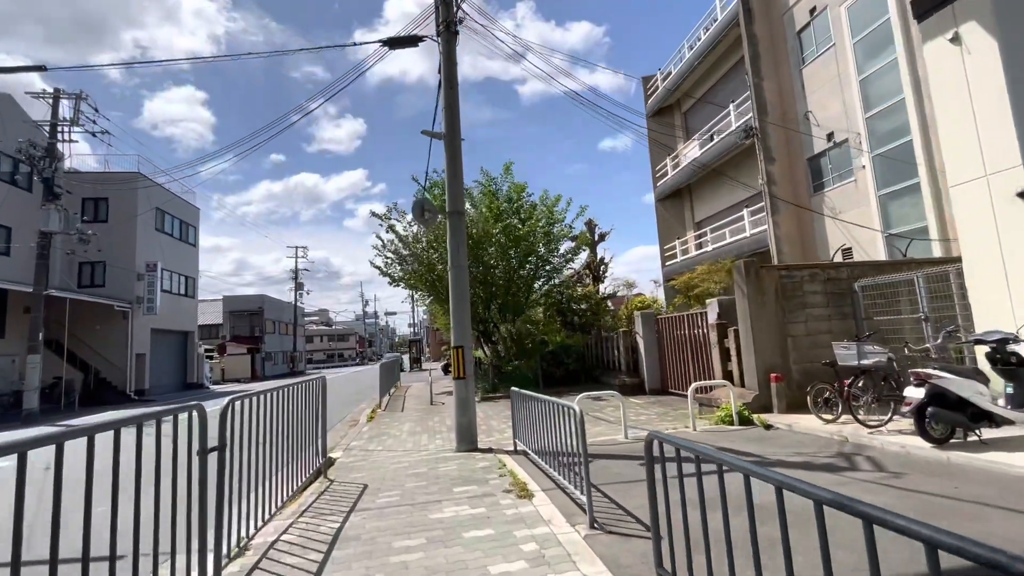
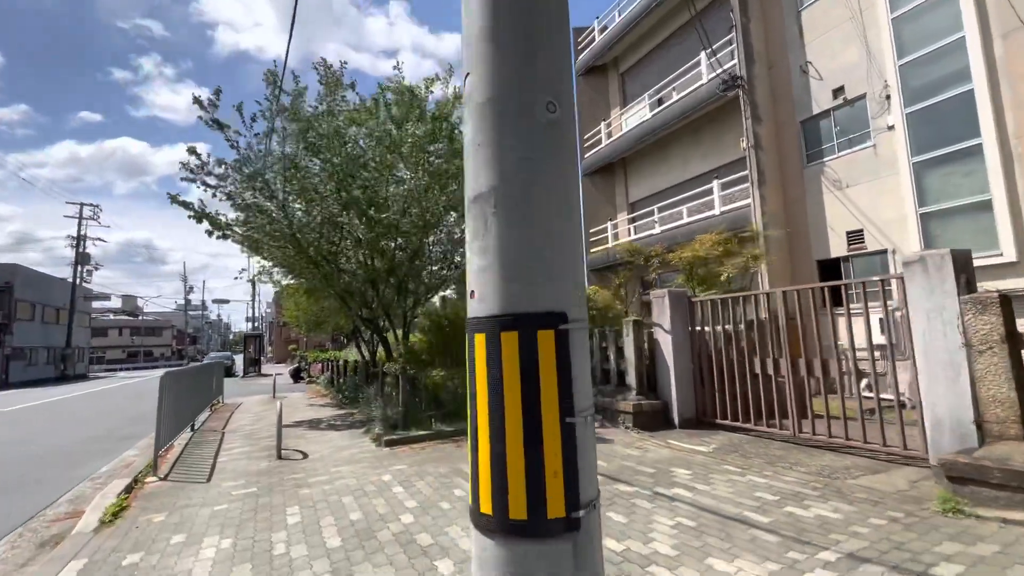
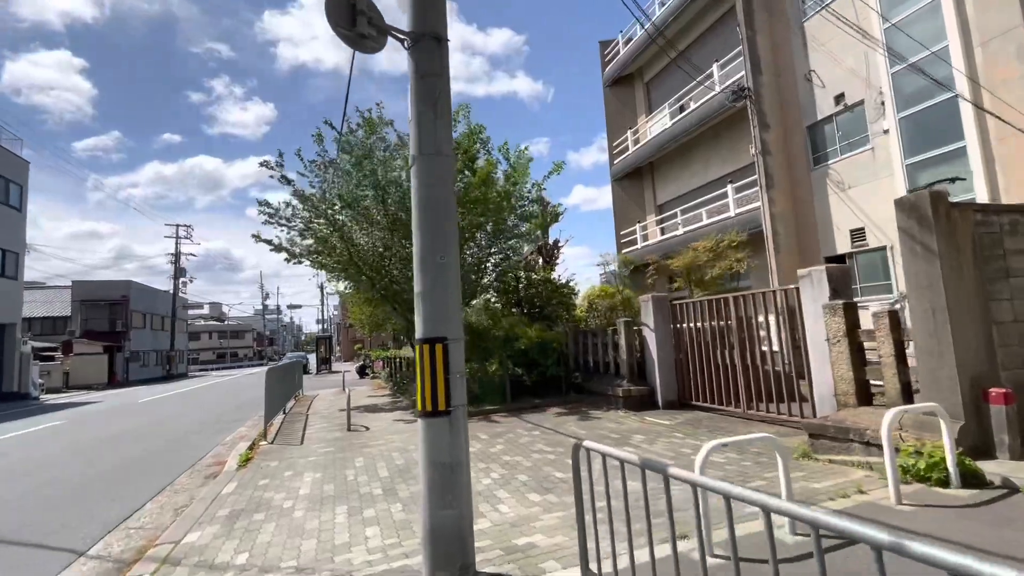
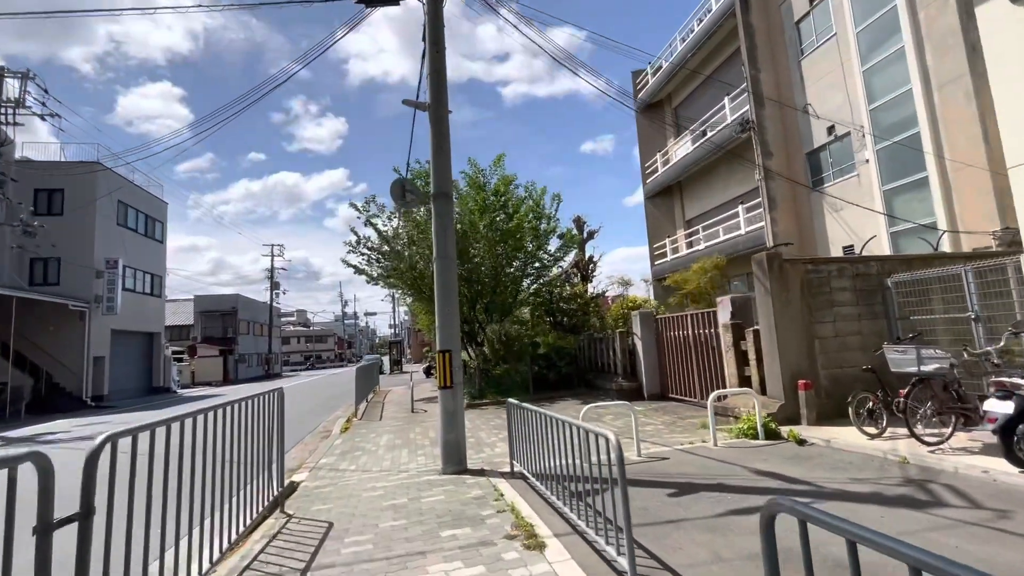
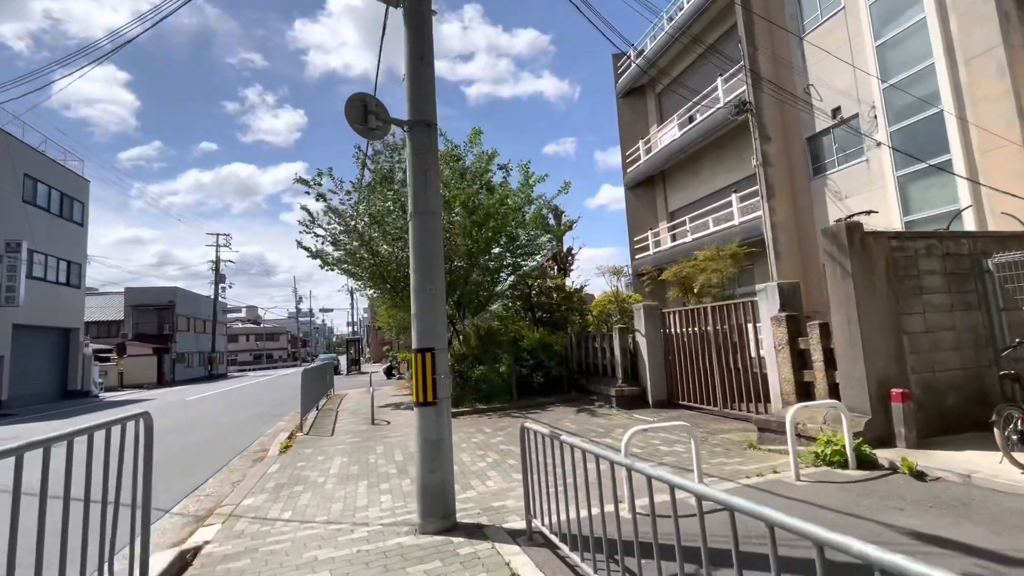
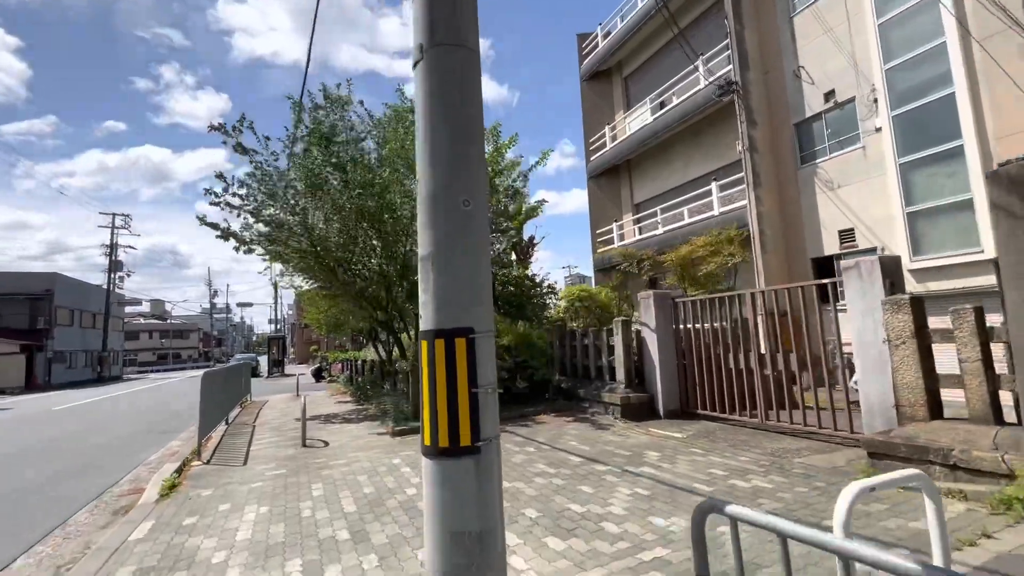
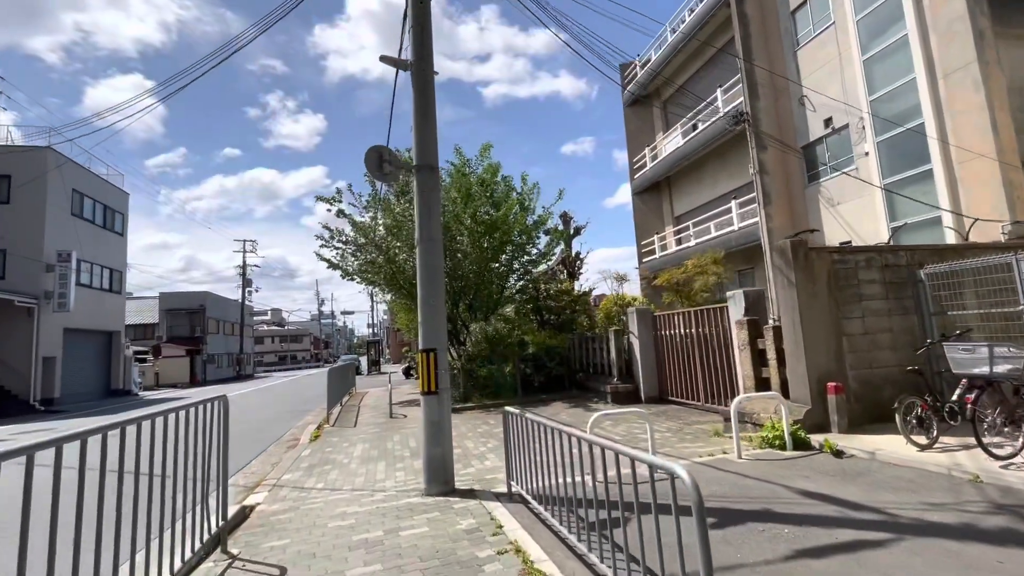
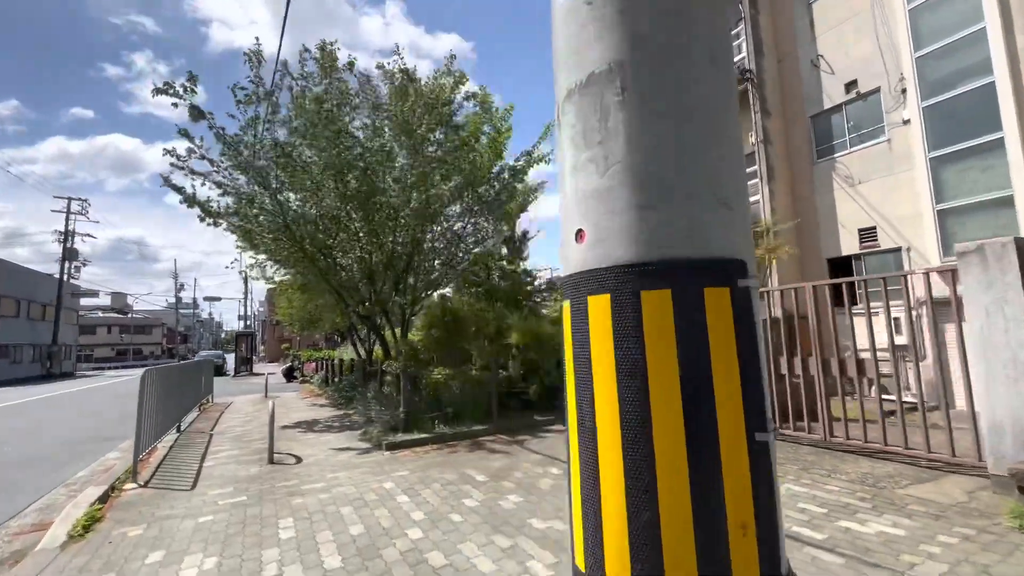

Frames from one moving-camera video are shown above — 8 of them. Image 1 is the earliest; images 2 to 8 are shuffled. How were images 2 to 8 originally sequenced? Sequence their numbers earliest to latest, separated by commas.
4, 7, 5, 3, 6, 2, 8
